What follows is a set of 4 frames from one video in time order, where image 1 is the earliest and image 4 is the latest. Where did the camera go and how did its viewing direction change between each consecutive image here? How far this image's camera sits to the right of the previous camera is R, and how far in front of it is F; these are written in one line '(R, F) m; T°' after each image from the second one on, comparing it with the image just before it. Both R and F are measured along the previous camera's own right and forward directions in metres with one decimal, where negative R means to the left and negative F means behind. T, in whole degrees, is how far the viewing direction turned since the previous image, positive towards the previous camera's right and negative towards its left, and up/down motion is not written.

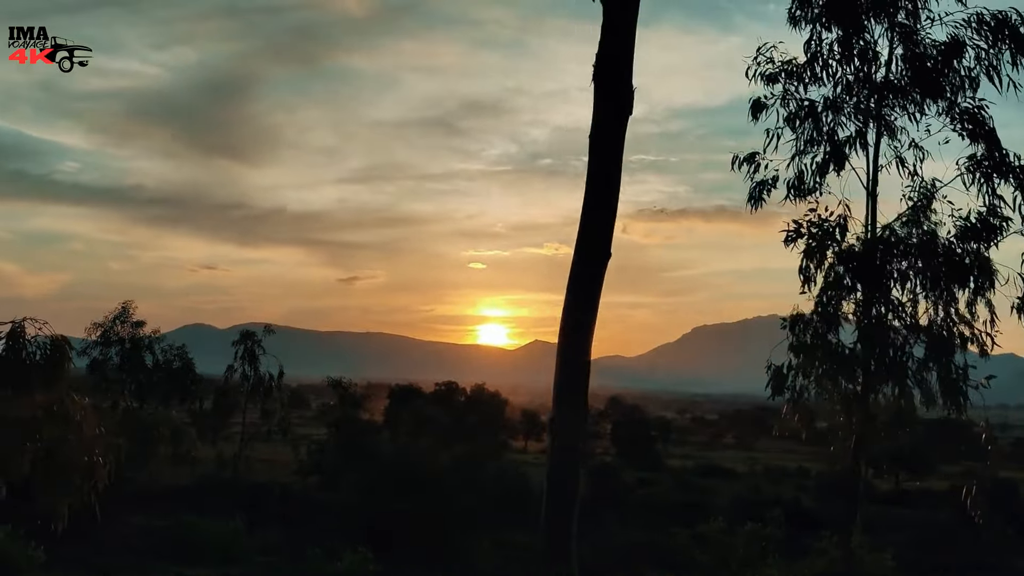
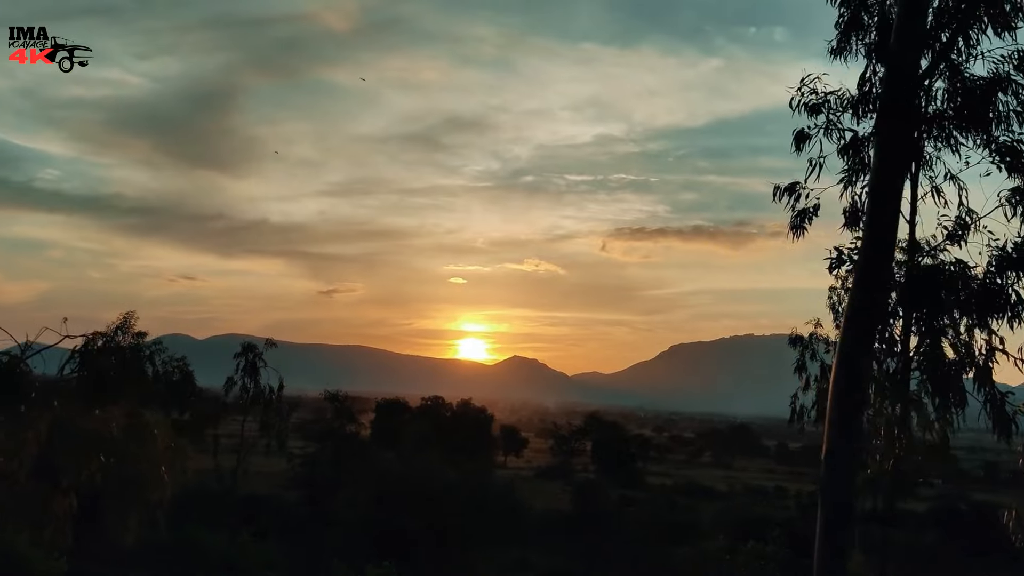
(-0.9, -0.2) m; +2°
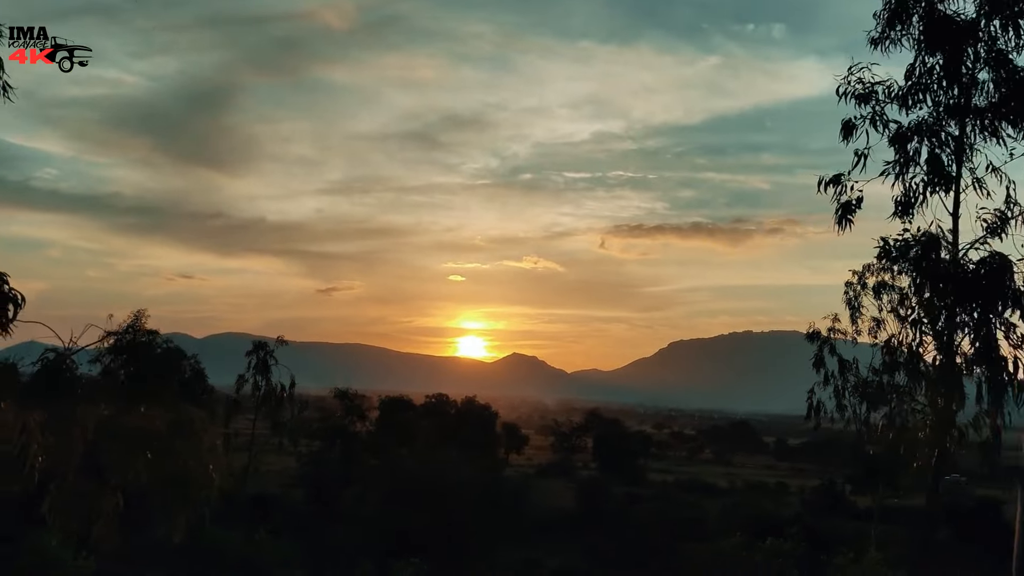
(-0.6, +0.1) m; 0°
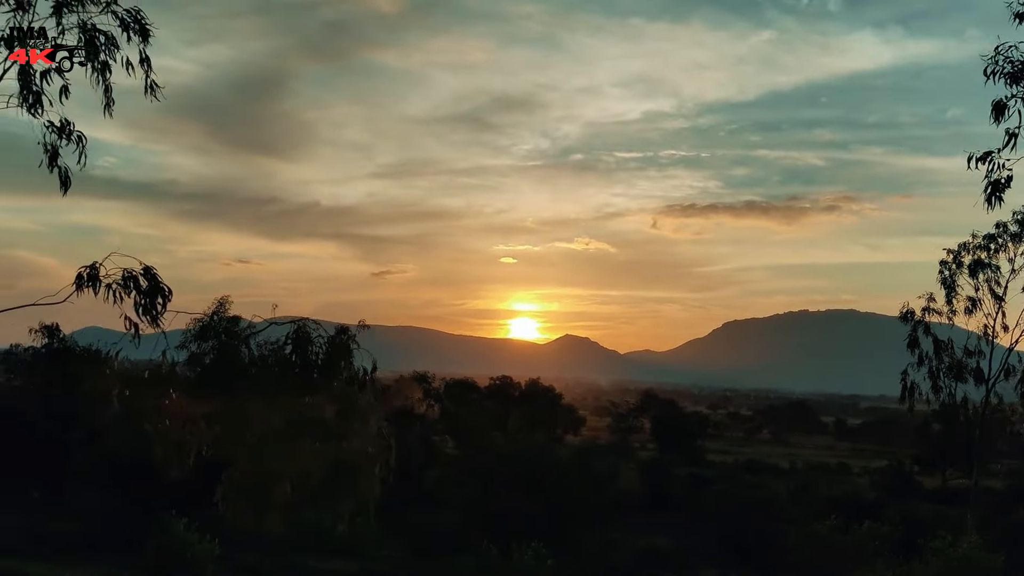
(-1.1, +0.1) m; -3°
